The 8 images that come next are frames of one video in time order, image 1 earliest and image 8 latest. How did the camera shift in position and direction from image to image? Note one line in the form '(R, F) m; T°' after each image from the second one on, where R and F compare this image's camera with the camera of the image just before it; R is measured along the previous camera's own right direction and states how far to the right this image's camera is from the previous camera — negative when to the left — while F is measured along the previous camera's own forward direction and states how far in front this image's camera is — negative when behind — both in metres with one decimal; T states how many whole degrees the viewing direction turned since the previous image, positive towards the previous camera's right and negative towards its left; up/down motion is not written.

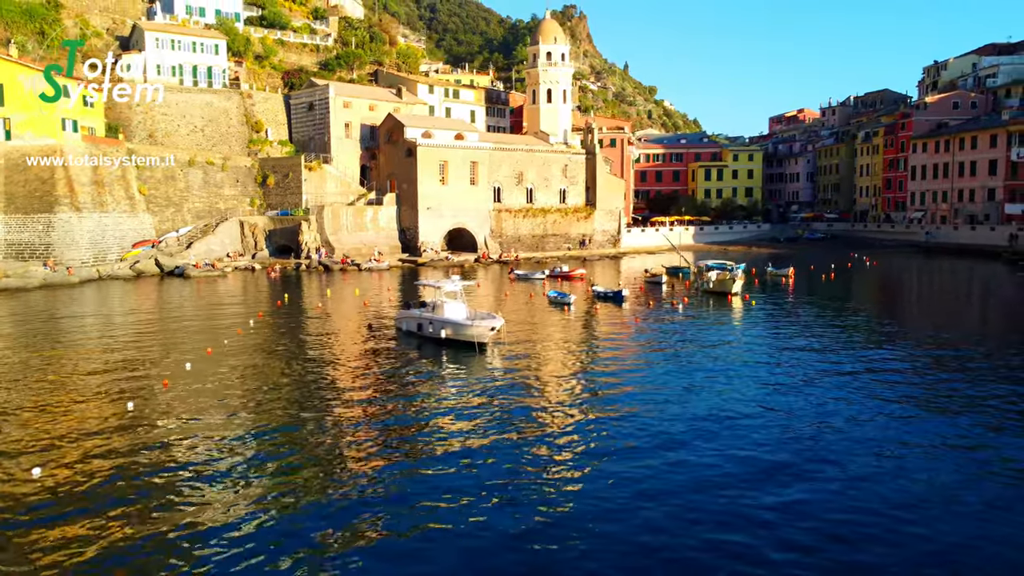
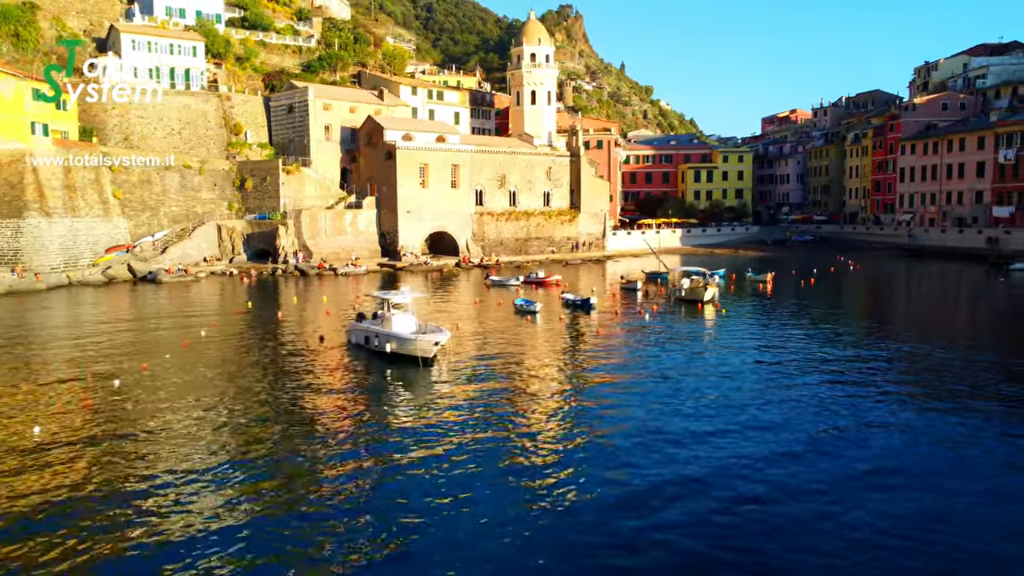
(+1.5, +0.7) m; 0°
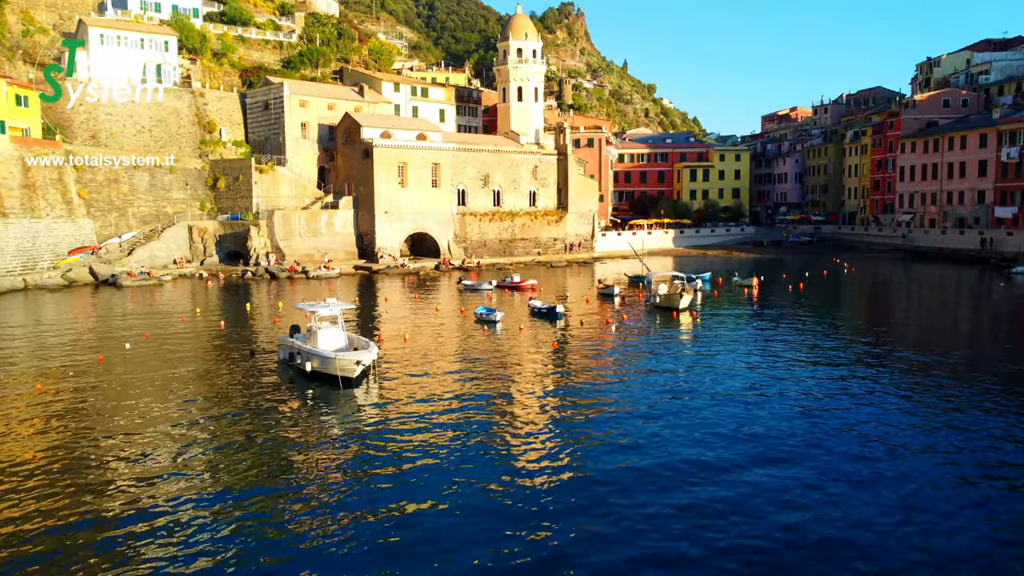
(+1.8, +2.3) m; 0°
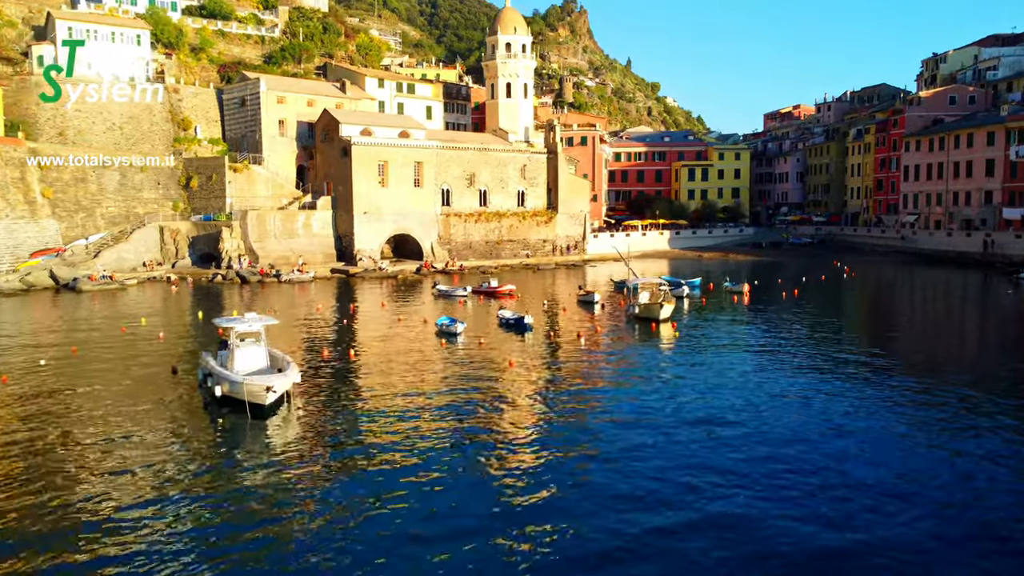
(+1.6, +2.6) m; 0°
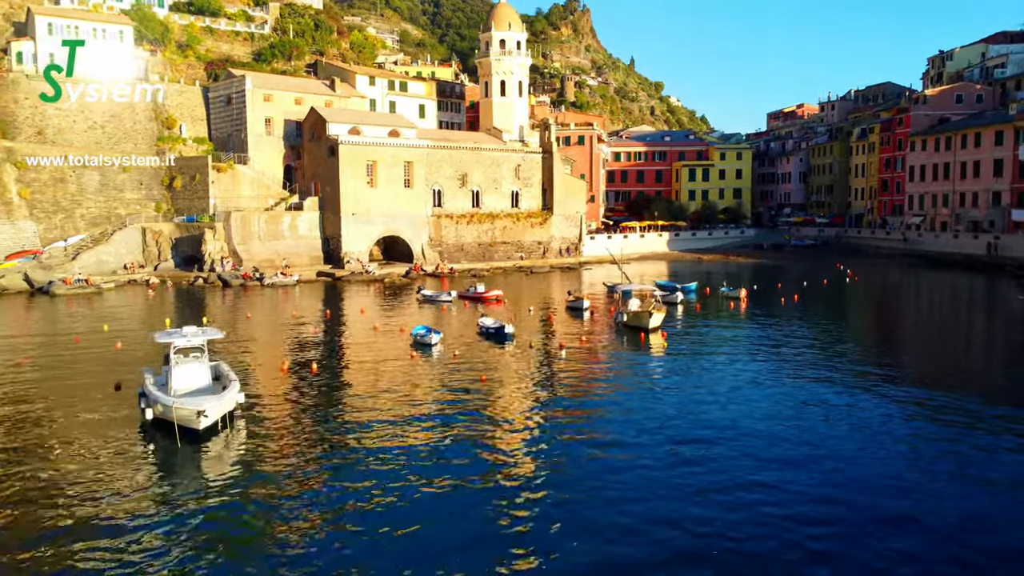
(+0.9, +1.8) m; 0°
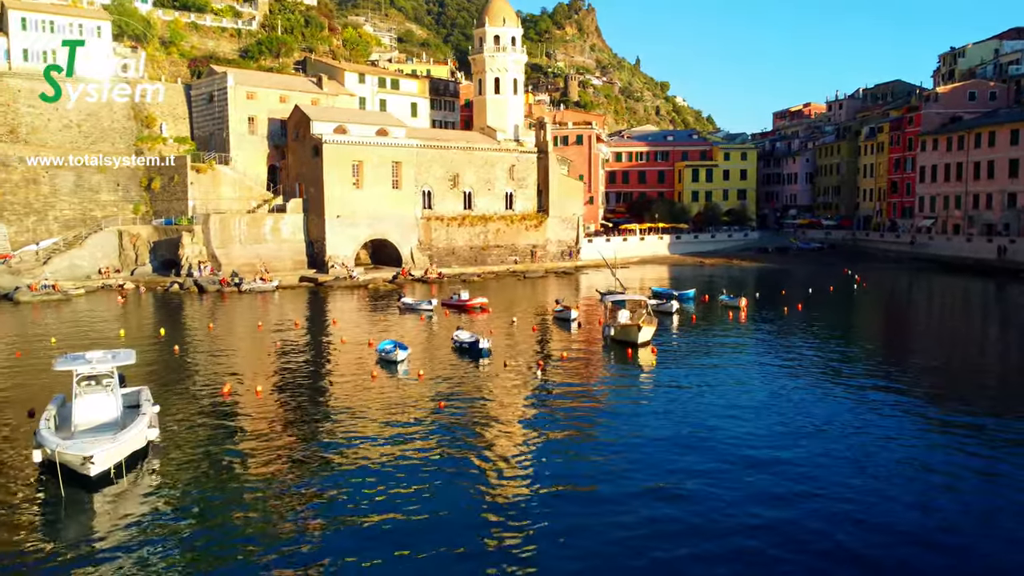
(+1.0, +2.5) m; 0°
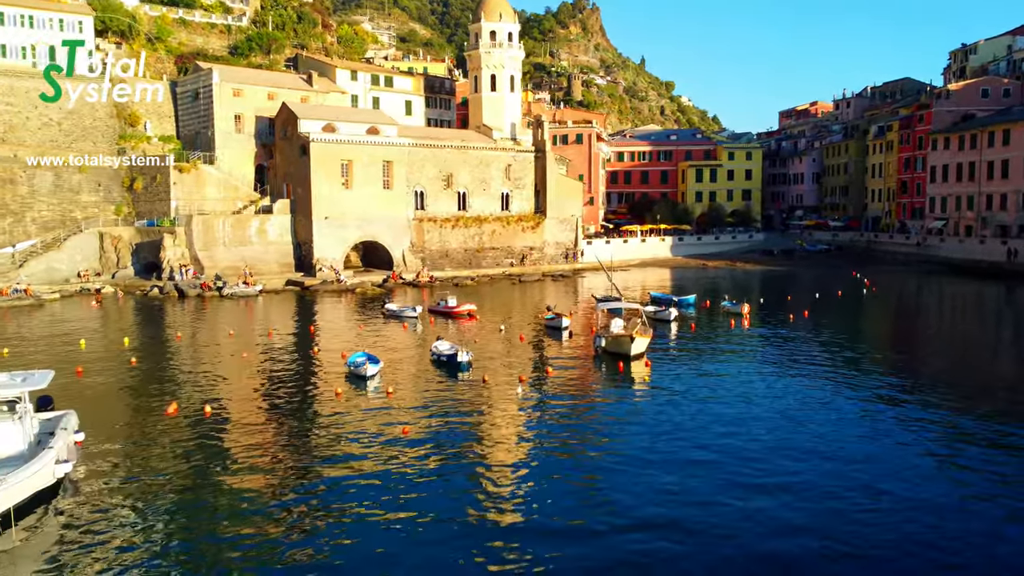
(+0.7, +2.0) m; 0°
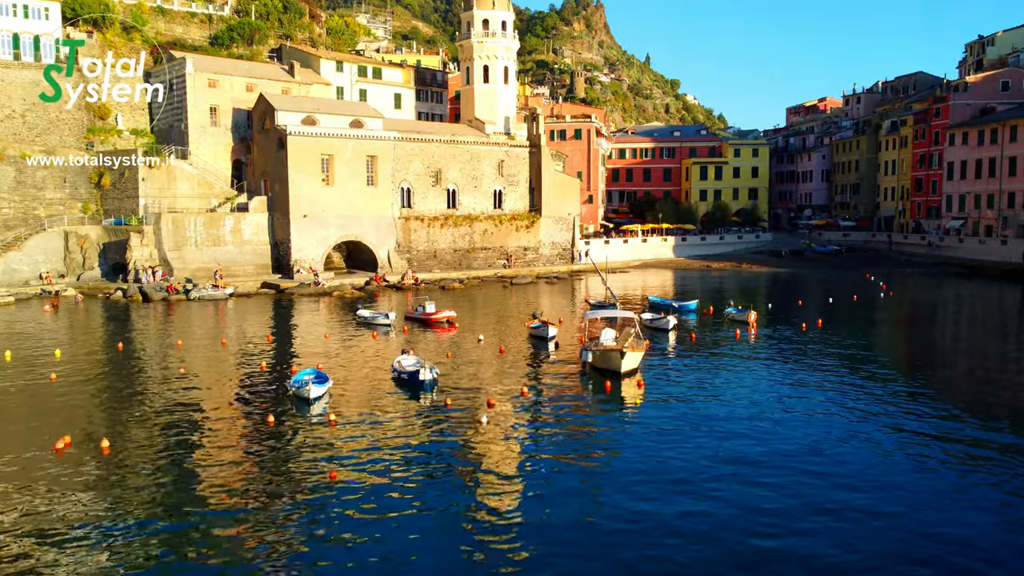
(+0.9, +3.3) m; 0°
